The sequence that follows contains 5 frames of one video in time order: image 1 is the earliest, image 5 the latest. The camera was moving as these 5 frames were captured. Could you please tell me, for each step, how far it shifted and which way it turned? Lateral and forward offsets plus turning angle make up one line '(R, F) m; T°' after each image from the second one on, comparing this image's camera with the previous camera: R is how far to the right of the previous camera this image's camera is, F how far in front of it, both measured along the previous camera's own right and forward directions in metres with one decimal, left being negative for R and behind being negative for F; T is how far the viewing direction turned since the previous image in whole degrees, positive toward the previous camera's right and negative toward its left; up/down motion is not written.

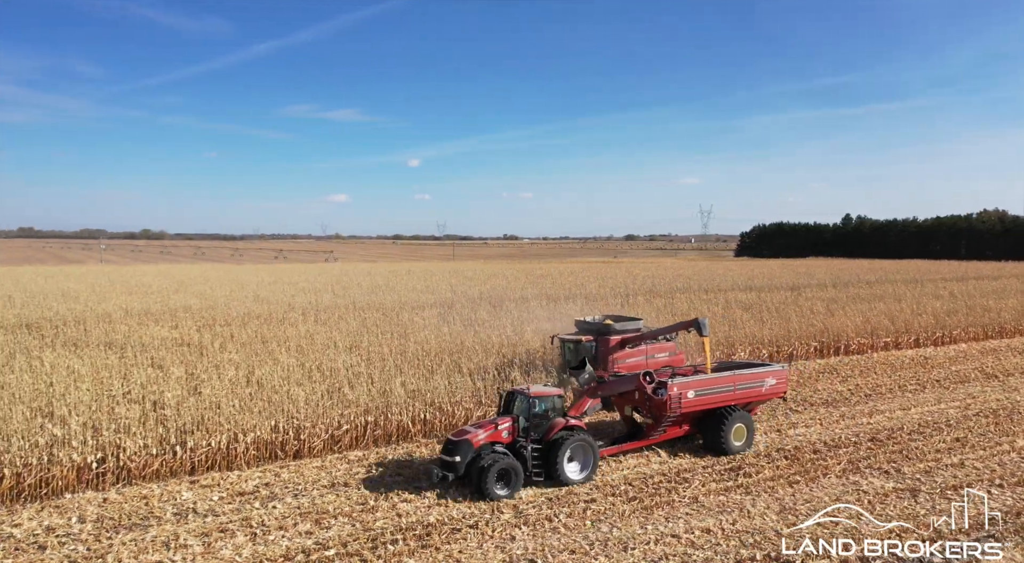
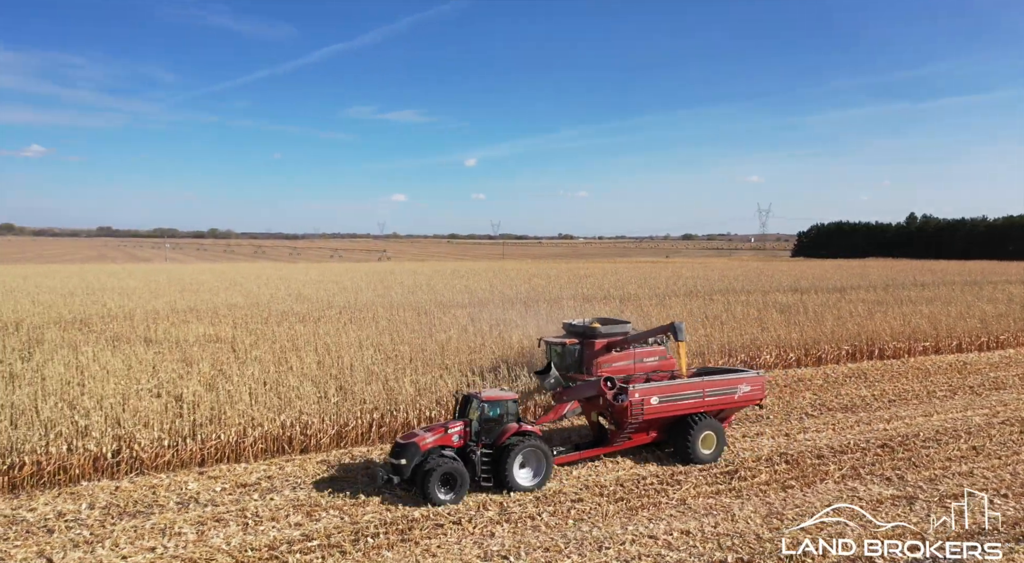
(+0.5, -0.1) m; -4°
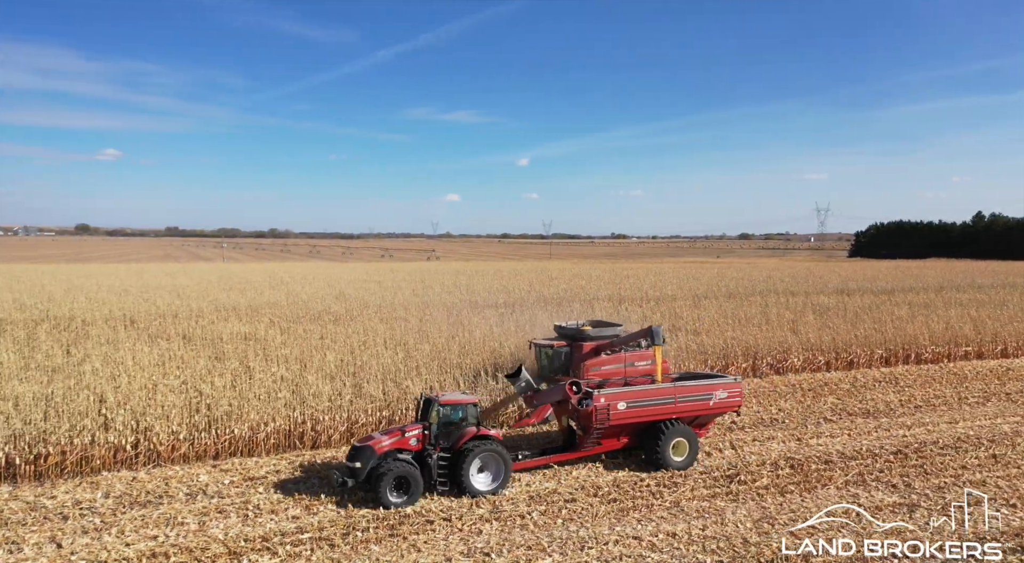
(+0.5, -0.1) m; -4°
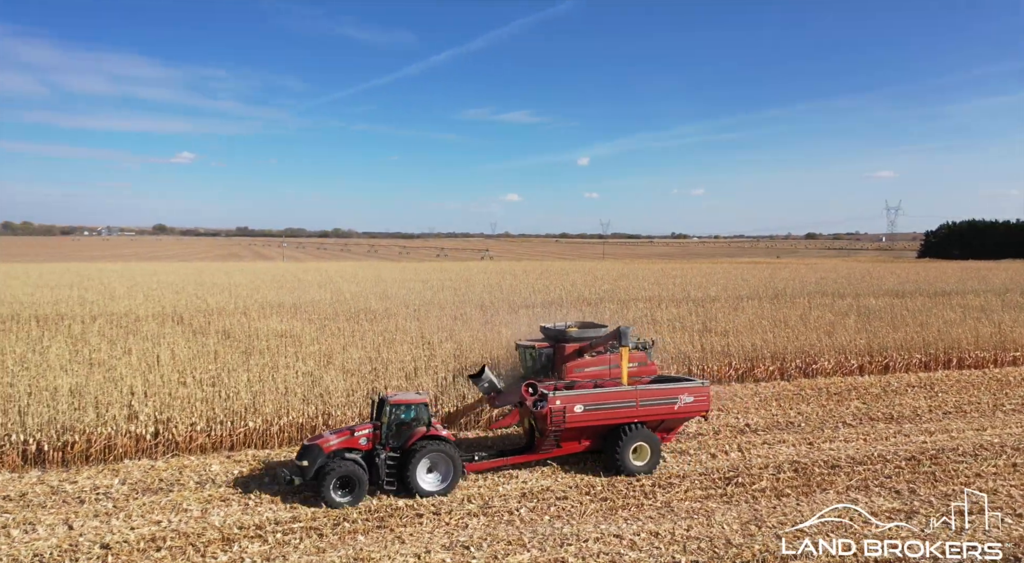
(+0.5, -0.1) m; -4°
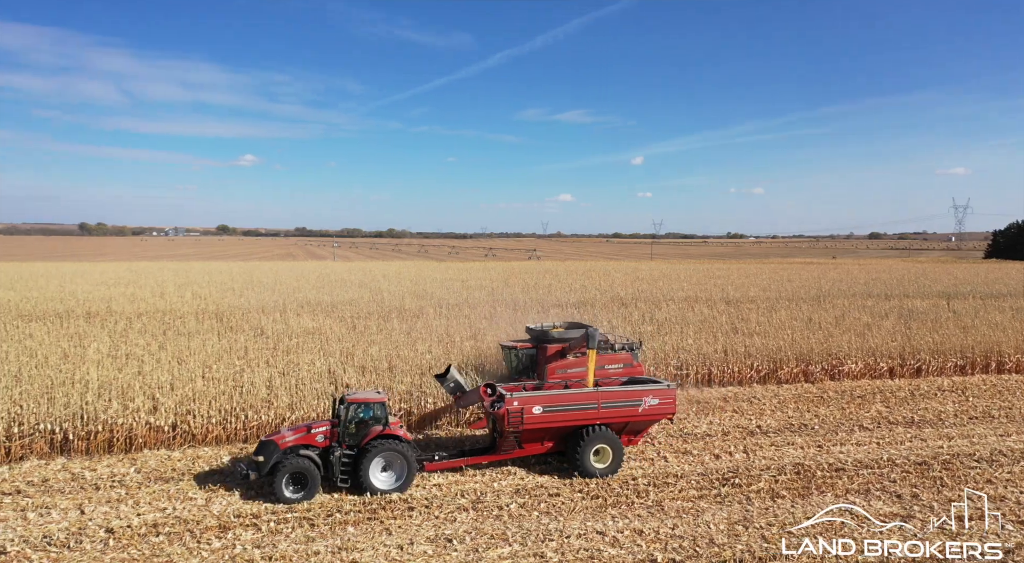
(+0.5, -0.1) m; -4°
